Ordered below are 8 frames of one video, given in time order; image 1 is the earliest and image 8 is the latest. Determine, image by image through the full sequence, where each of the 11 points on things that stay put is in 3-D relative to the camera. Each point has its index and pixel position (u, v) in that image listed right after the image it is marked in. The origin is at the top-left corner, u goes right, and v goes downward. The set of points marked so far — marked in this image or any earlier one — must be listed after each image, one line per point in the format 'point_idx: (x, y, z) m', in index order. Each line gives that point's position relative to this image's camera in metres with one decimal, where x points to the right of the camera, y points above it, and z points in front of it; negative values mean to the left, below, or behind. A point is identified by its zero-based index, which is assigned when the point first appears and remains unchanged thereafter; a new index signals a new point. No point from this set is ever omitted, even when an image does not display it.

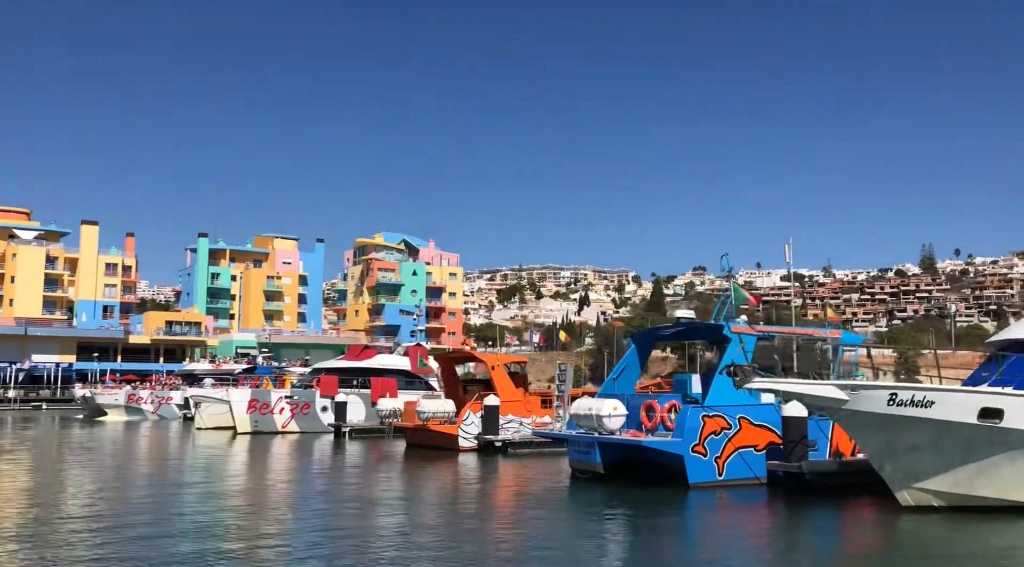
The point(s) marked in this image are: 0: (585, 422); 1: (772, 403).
0: (+1.3, -2.4, +17.1) m
1: (+4.4, -2.0, +16.7) m
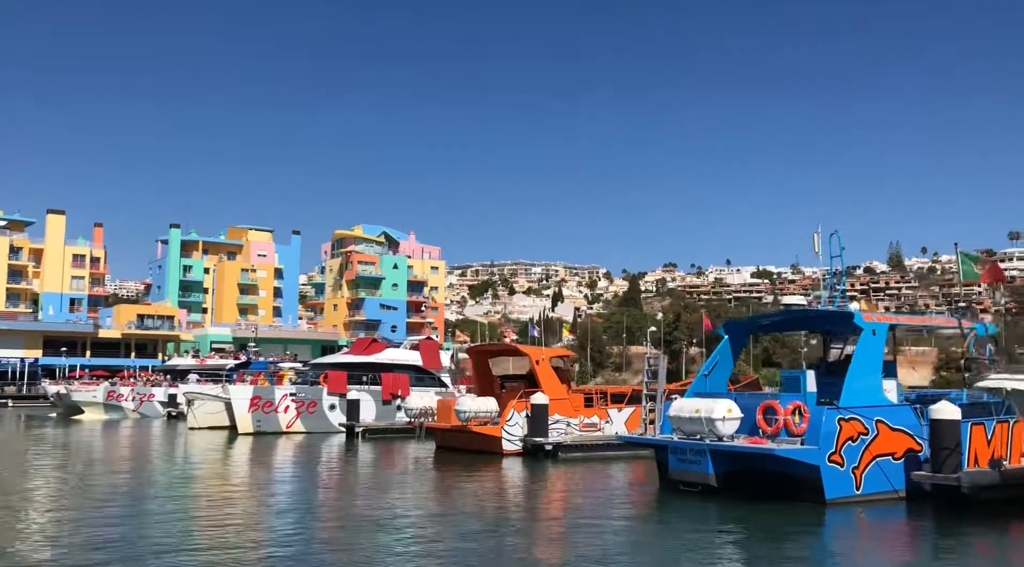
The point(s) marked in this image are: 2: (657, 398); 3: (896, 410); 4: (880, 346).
0: (+2.7, -2.1, +14.8) m
1: (+5.8, -1.8, +14.6) m
2: (+2.5, -2.0, +17.4) m
3: (+5.6, -1.8, +14.5) m
4: (+5.4, -0.9, +14.7) m
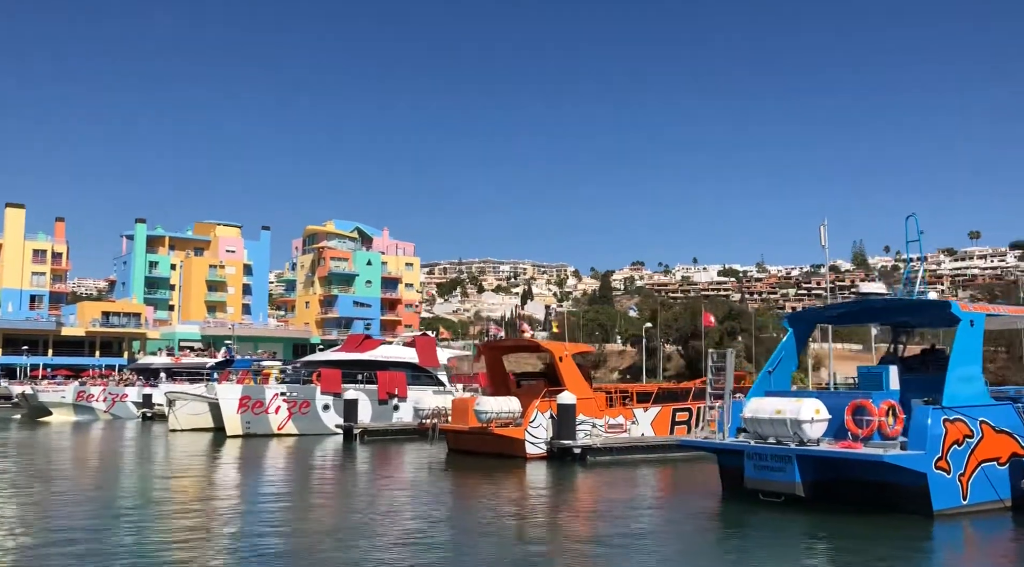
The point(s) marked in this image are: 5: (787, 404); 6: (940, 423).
0: (+3.5, -1.9, +13.3) m
1: (+6.6, -1.6, +13.2) m
2: (+3.2, -1.8, +15.9) m
3: (+6.4, -1.7, +13.1) m
4: (+6.2, -0.7, +13.3) m
5: (+3.7, -1.6, +13.3) m
6: (+5.4, -1.7, +12.5) m
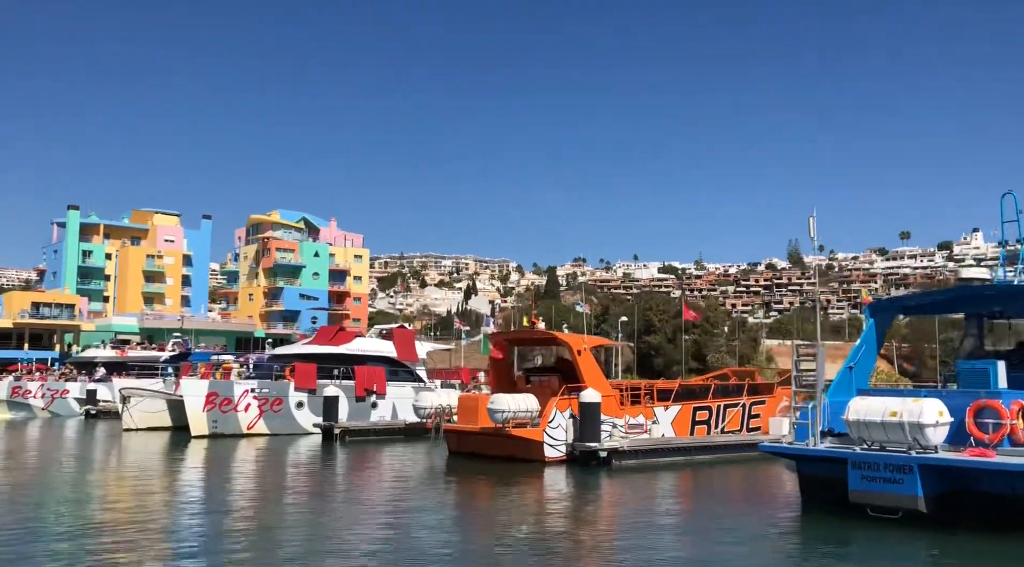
0: (+4.3, -1.7, +11.5) m
1: (+7.4, -1.4, +11.7) m
2: (+3.9, -1.6, +14.1) m
3: (+7.2, -1.5, +11.6) m
4: (+7.1, -0.6, +11.7) m
5: (+4.5, -1.4, +11.6) m
6: (+6.2, -1.6, +10.9) m
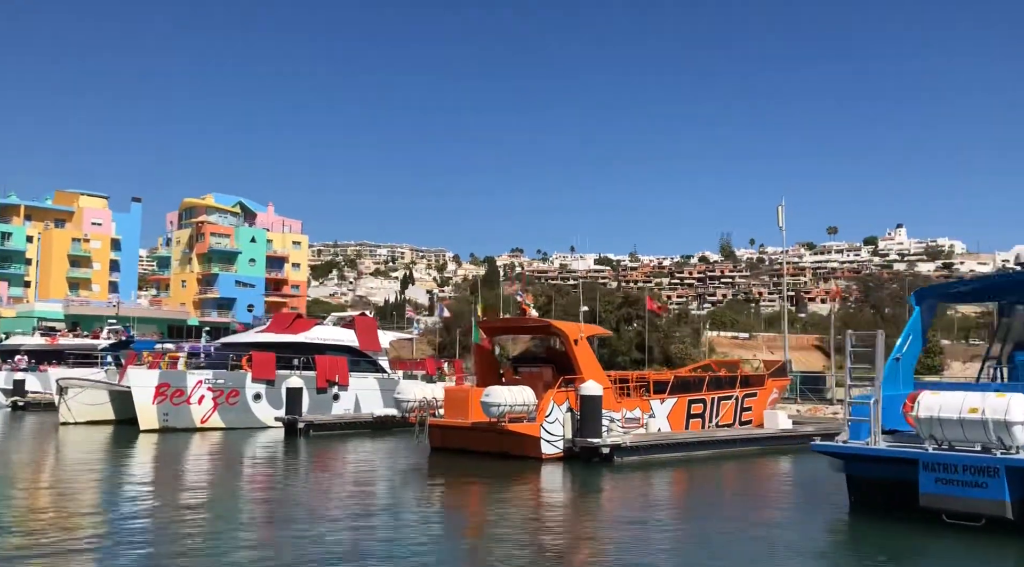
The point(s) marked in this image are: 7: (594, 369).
0: (+4.8, -1.5, +10.4) m
1: (+7.8, -1.3, +10.8) m
2: (+4.1, -1.4, +13.0) m
3: (+7.7, -1.3, +10.7) m
4: (+7.5, -0.4, +10.8) m
5: (+4.9, -1.2, +10.5) m
6: (+6.7, -1.4, +9.9) m
7: (+1.5, -1.6, +18.8) m
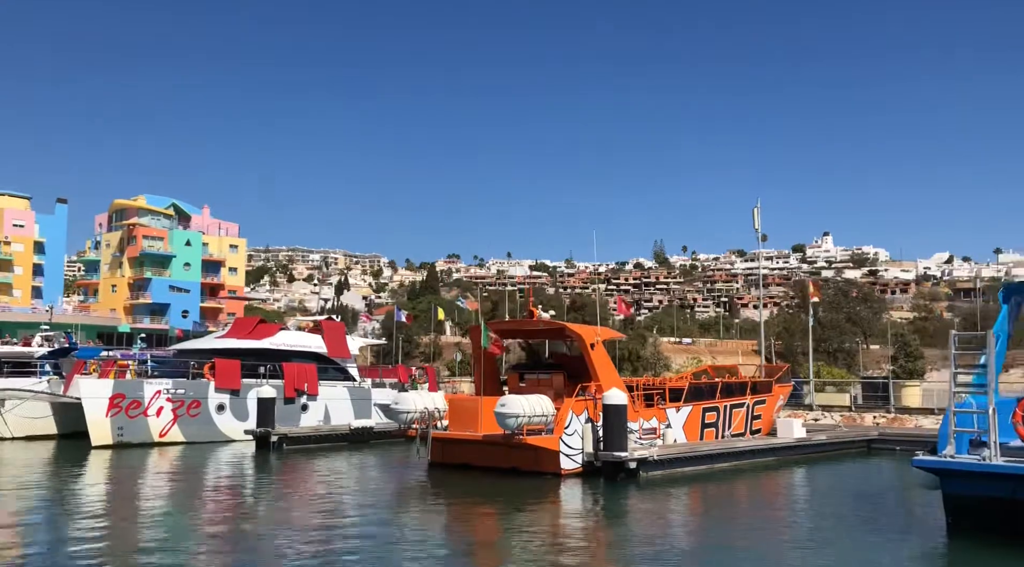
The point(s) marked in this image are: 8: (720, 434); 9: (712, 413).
0: (+5.5, -1.5, +9.1) m
1: (+8.6, -1.2, +9.7) m
2: (+4.7, -1.3, +11.7) m
3: (+8.4, -1.3, +9.6) m
4: (+8.2, -0.3, +9.7) m
5: (+5.7, -1.1, +9.2) m
6: (+7.5, -1.3, +8.8) m
7: (+1.7, -1.6, +17.3) m
8: (+4.1, -3.0, +19.9) m
9: (+3.9, -2.6, +19.7) m
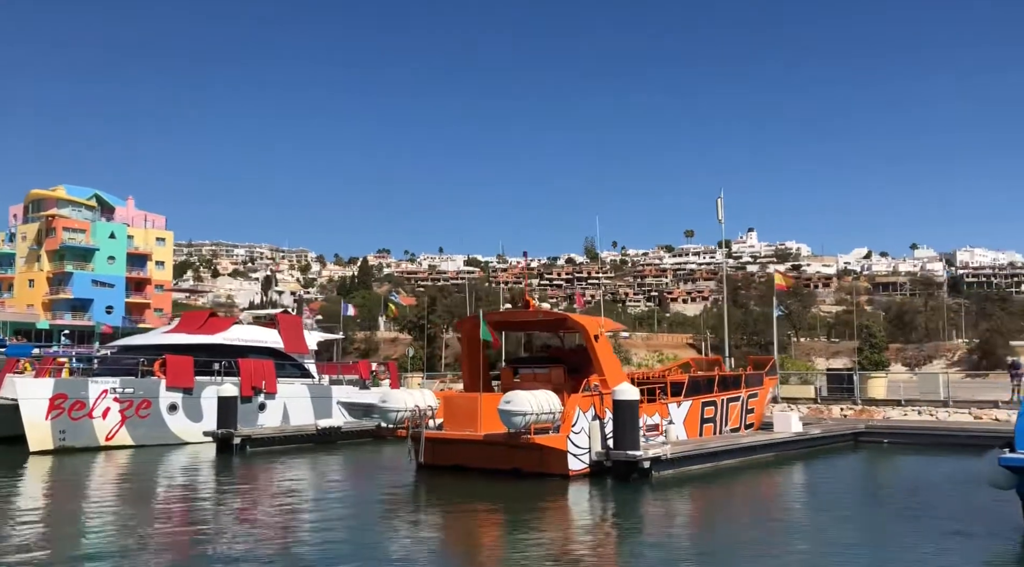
0: (+6.0, -1.3, +8.3) m
1: (+9.1, -1.0, +9.0) m
2: (+5.1, -1.1, +10.7) m
3: (+8.9, -1.0, +8.9) m
4: (+8.7, -0.1, +9.0) m
5: (+6.2, -0.9, +8.3) m
6: (+8.1, -1.1, +8.0) m
7: (+1.6, -1.4, +16.1) m
8: (+3.9, -2.8, +18.9) m
9: (+3.7, -2.3, +18.7) m
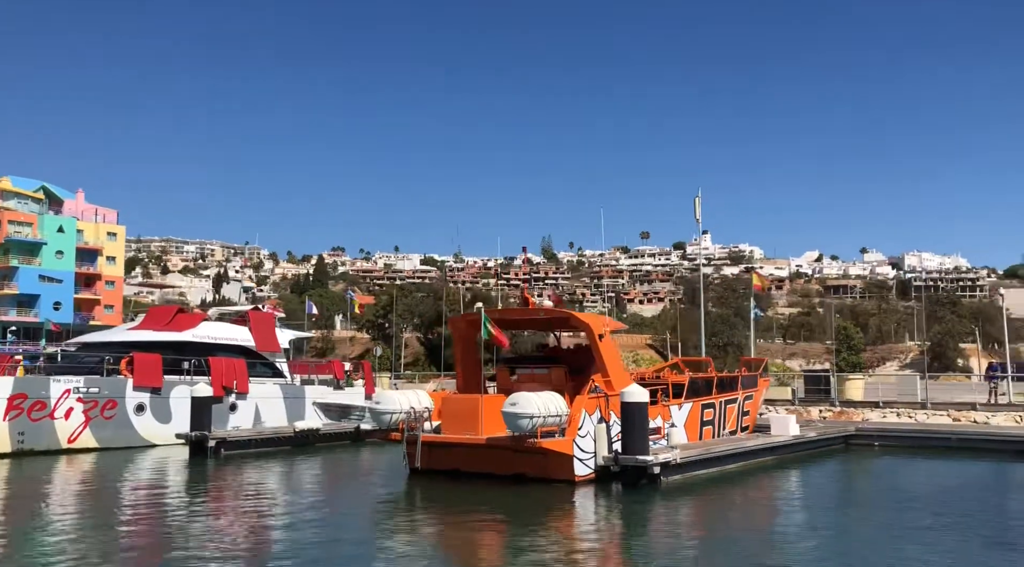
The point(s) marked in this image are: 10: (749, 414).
0: (+6.4, -1.2, +7.7) m
1: (+9.4, -1.0, +8.7) m
2: (+5.3, -1.1, +10.2) m
3: (+9.2, -1.0, +8.5) m
4: (+9.0, -0.1, +8.7) m
5: (+6.6, -0.9, +7.8) m
6: (+8.4, -1.1, +7.6) m
7: (+1.6, -1.3, +15.4) m
8: (+3.7, -2.7, +18.3) m
9: (+3.5, -2.3, +18.0) m
10: (+4.7, -2.6, +19.9) m
